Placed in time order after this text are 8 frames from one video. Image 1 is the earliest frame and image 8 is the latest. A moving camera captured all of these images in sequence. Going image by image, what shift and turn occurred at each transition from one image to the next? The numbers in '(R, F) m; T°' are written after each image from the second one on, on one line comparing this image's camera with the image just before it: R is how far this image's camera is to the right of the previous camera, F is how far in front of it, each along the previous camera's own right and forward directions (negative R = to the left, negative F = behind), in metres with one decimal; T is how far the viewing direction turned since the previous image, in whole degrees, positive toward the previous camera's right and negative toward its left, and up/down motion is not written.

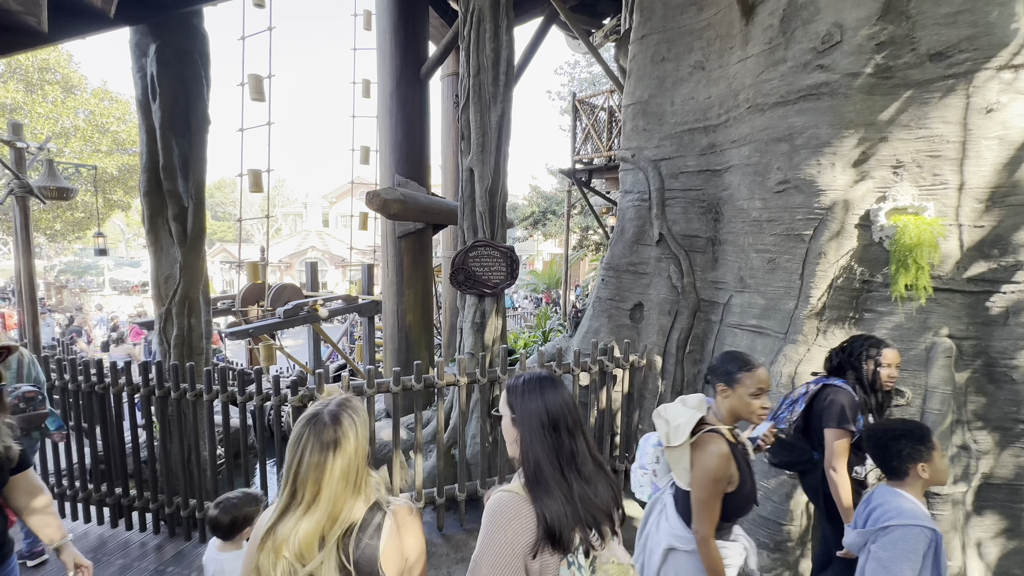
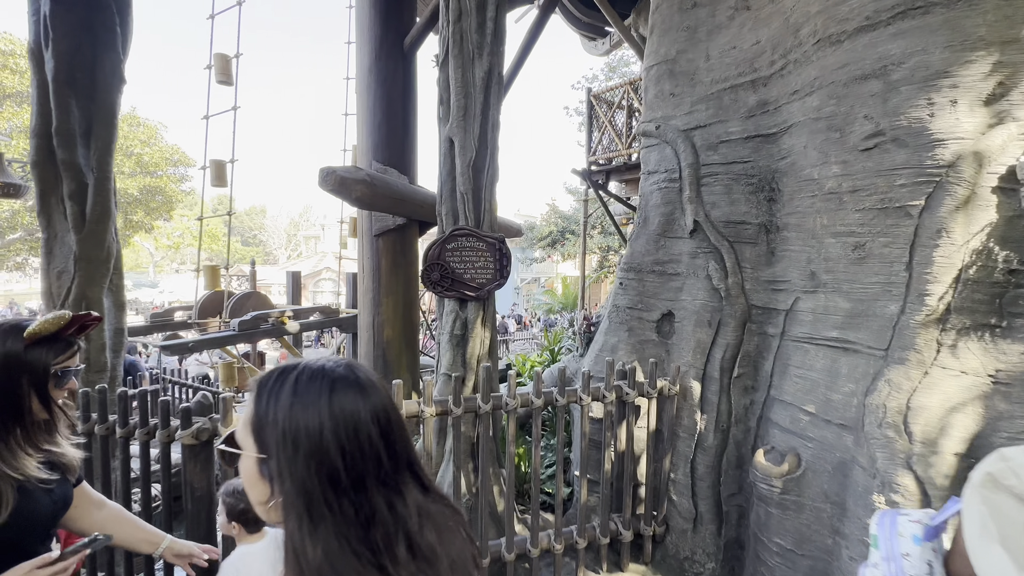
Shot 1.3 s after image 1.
(+0.2, +1.0) m; -3°
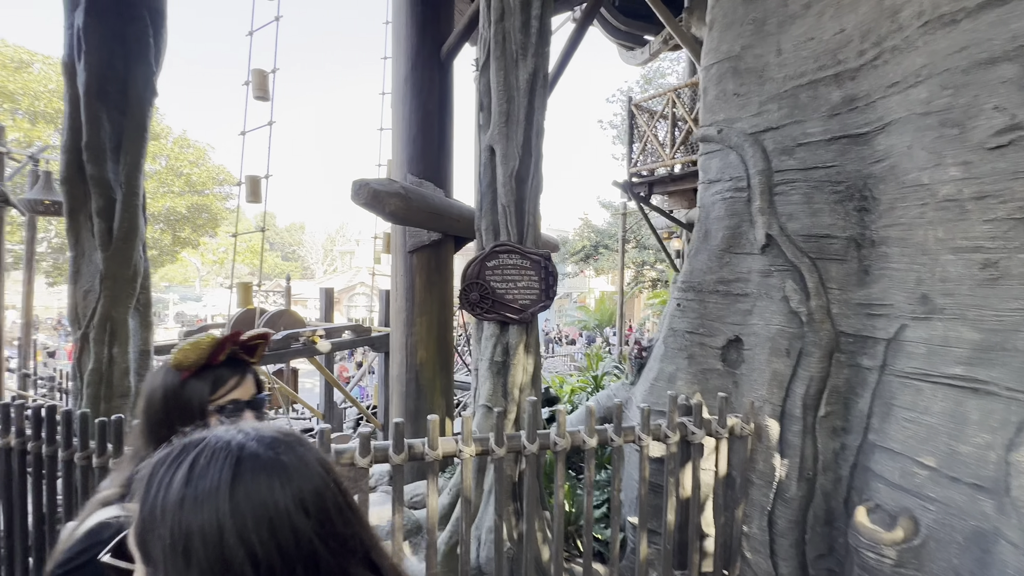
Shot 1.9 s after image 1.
(-0.1, +0.3) m; -4°
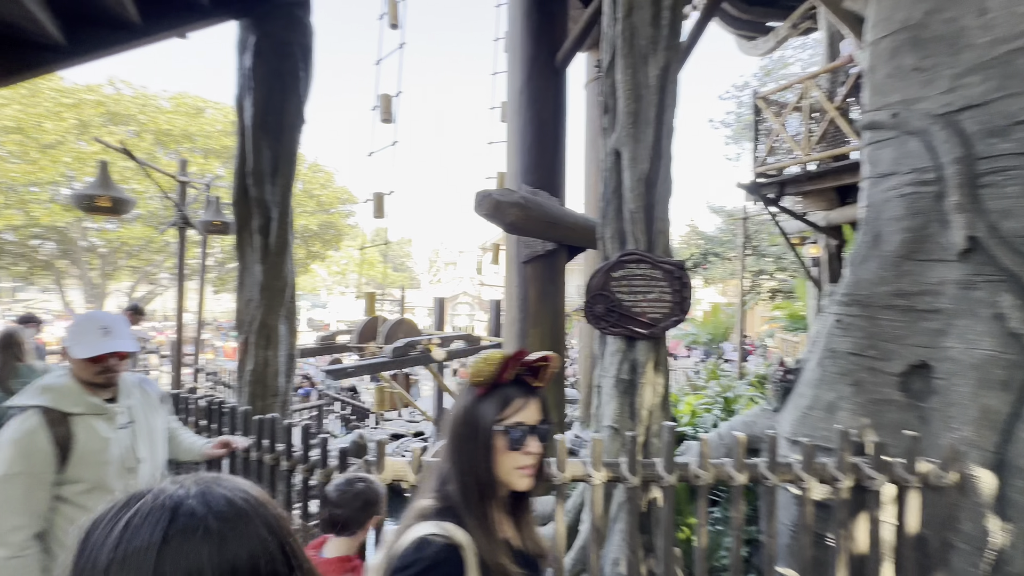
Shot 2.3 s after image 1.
(-0.2, +0.1) m; -12°
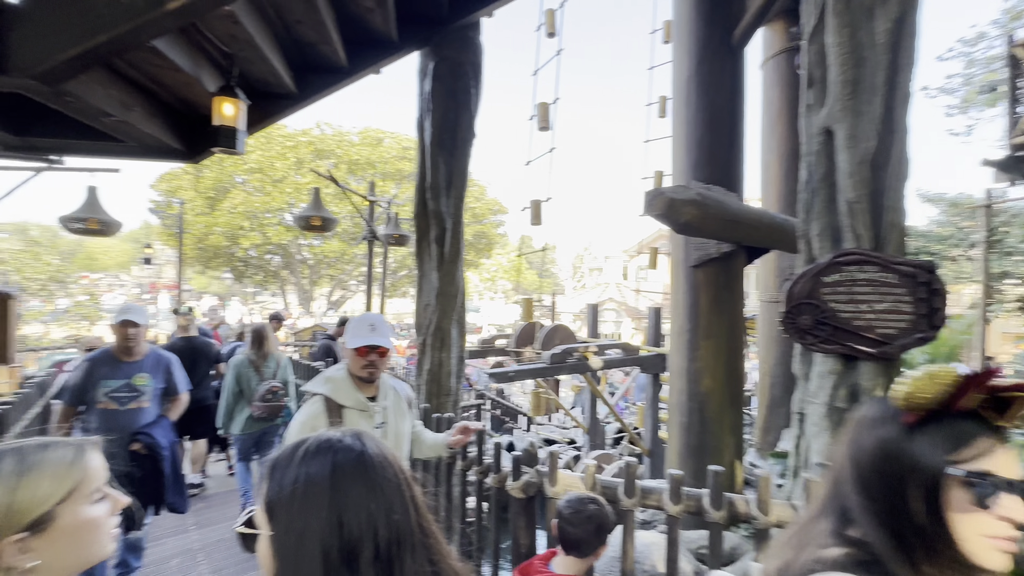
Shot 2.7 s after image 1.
(-0.2, +0.1) m; -18°
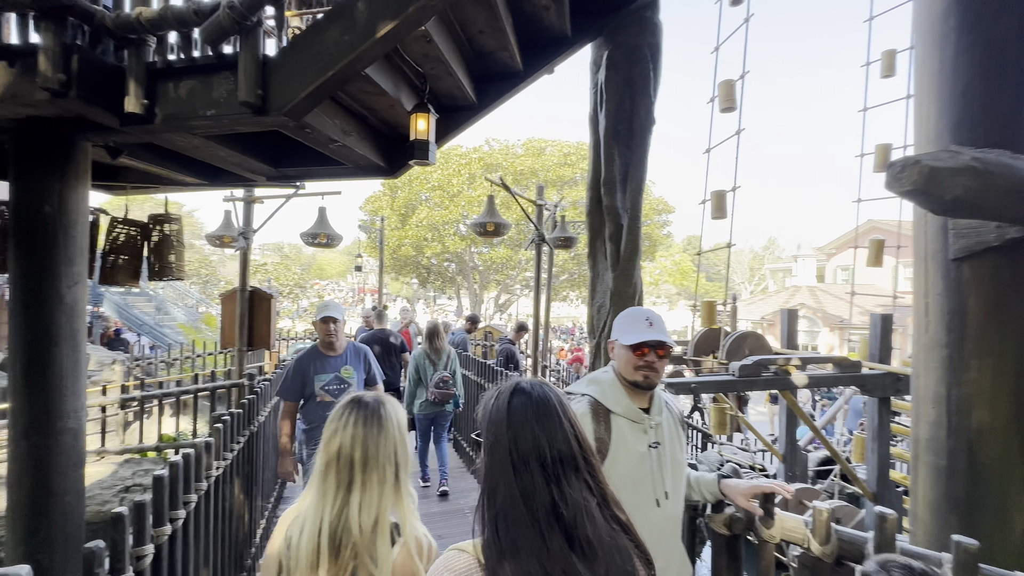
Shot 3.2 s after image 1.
(-0.1, +0.1) m; -20°
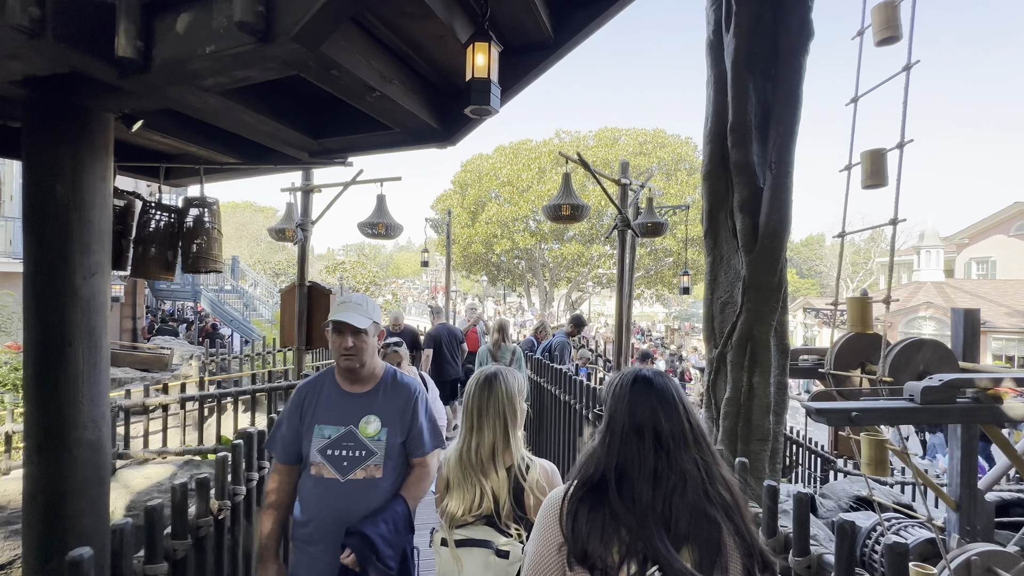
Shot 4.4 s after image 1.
(-0.1, +0.8) m; -9°
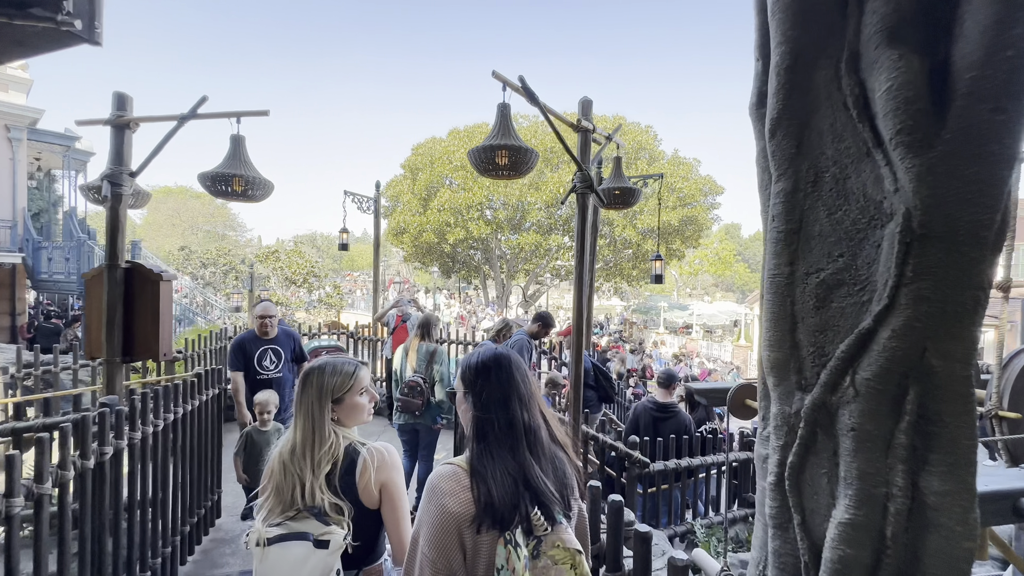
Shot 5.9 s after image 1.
(+0.4, +1.5) m; +5°
